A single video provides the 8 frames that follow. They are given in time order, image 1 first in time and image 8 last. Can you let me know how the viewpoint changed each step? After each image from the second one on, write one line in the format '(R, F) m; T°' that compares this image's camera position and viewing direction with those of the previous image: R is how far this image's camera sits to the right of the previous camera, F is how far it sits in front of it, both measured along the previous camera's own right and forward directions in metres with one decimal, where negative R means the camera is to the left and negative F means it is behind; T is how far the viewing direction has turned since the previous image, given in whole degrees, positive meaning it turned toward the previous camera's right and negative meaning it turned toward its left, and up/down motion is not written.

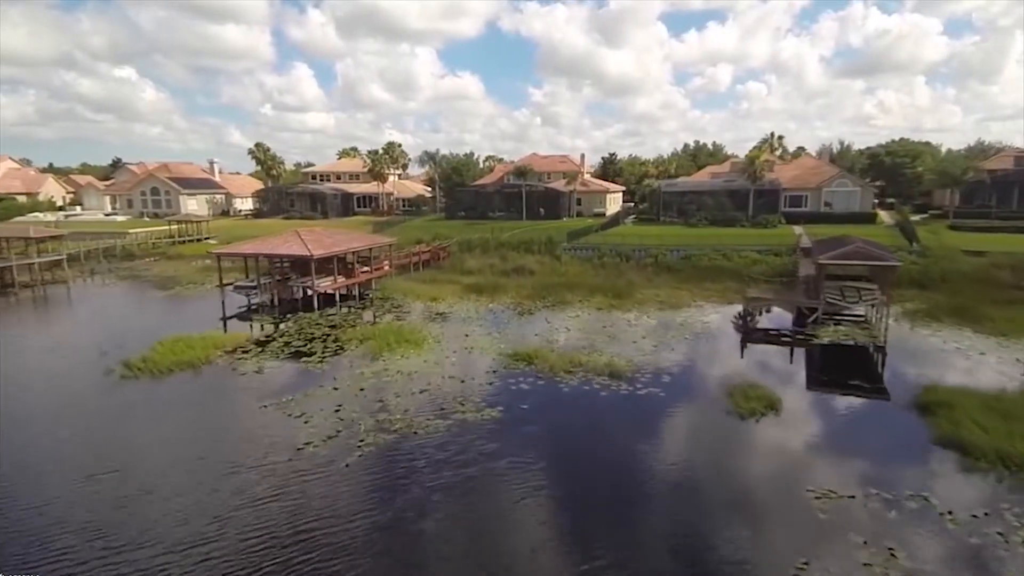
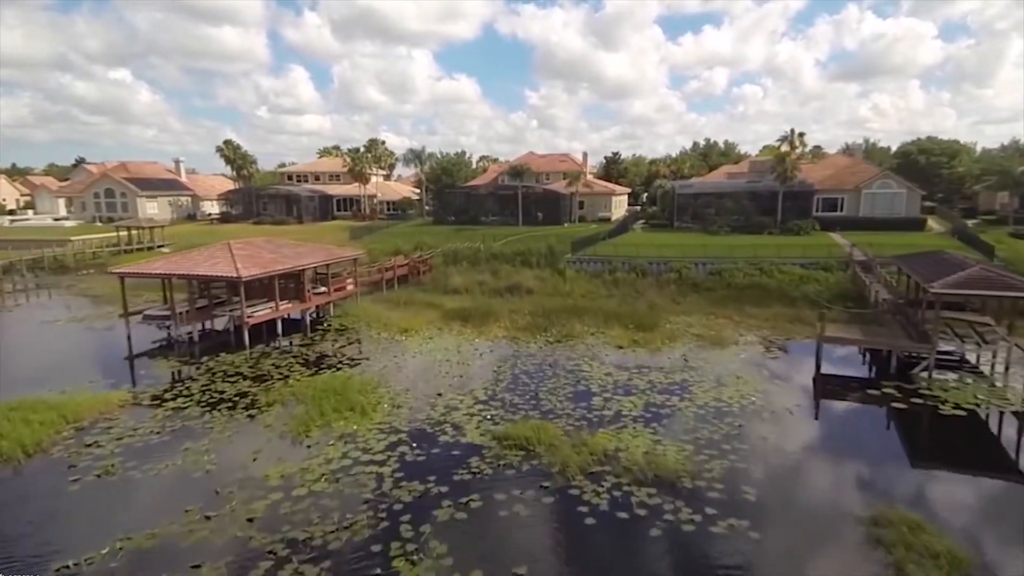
(+0.2, +7.1) m; 0°
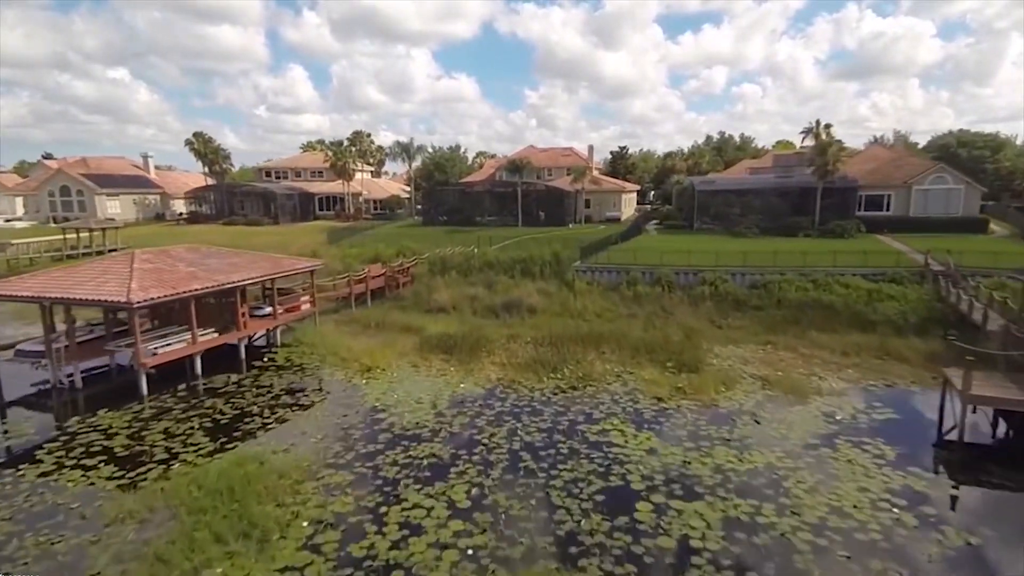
(+0.1, +6.2) m; 0°
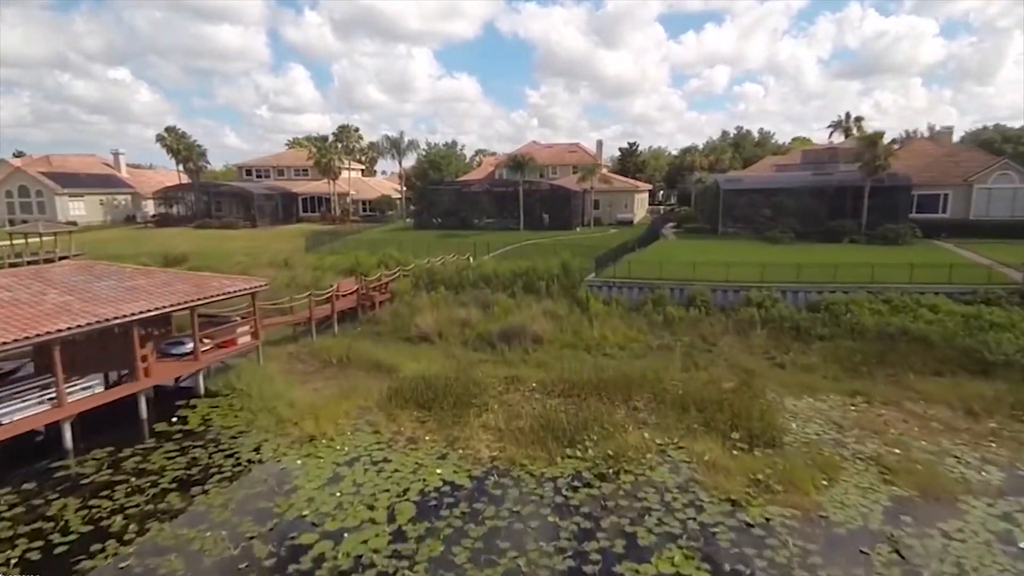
(0.0, +5.4) m; 0°
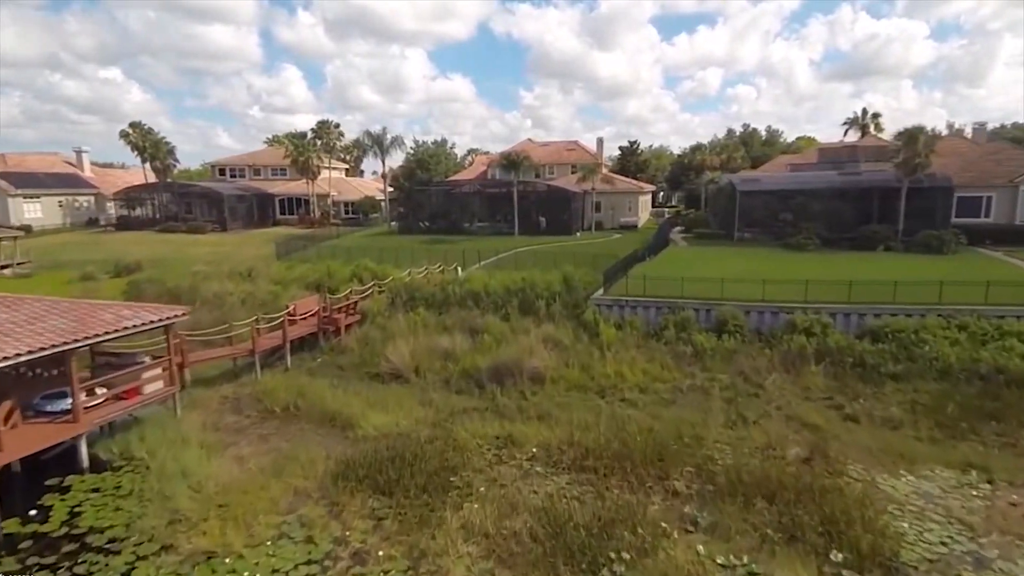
(0.0, +4.2) m; +1°
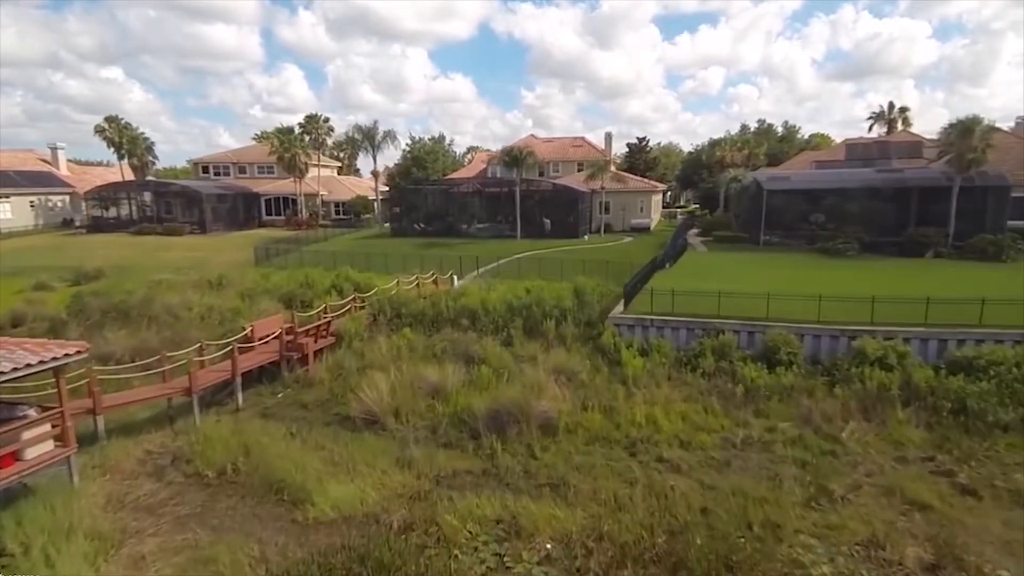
(-0.1, +3.5) m; 0°
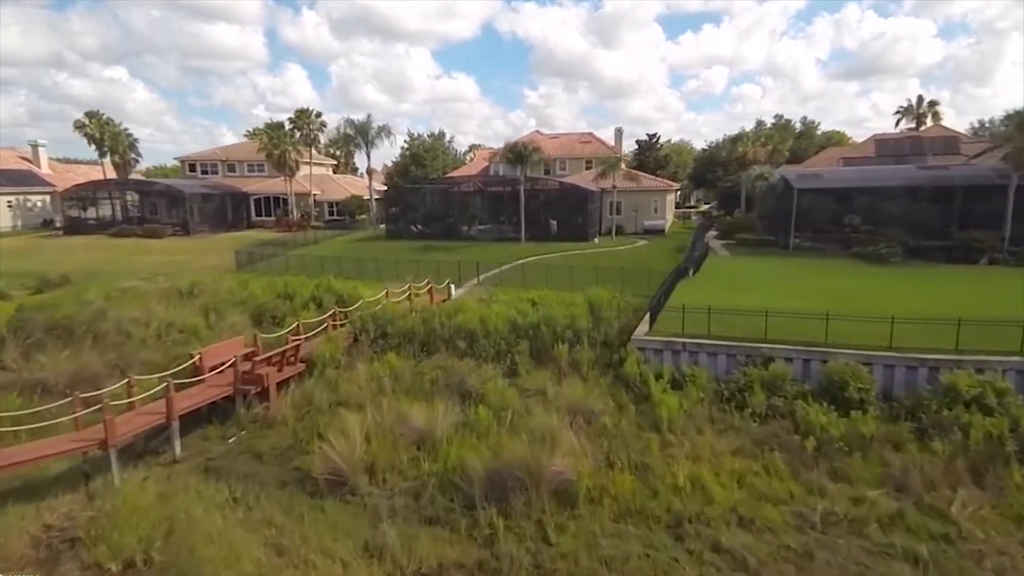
(-0.1, +3.0) m; 0°
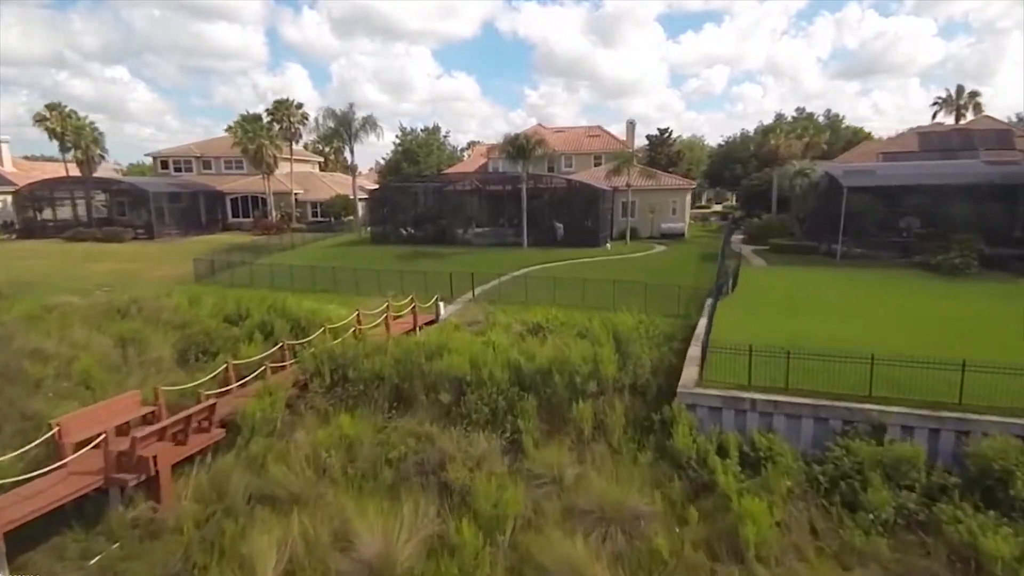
(0.0, +4.3) m; 0°
